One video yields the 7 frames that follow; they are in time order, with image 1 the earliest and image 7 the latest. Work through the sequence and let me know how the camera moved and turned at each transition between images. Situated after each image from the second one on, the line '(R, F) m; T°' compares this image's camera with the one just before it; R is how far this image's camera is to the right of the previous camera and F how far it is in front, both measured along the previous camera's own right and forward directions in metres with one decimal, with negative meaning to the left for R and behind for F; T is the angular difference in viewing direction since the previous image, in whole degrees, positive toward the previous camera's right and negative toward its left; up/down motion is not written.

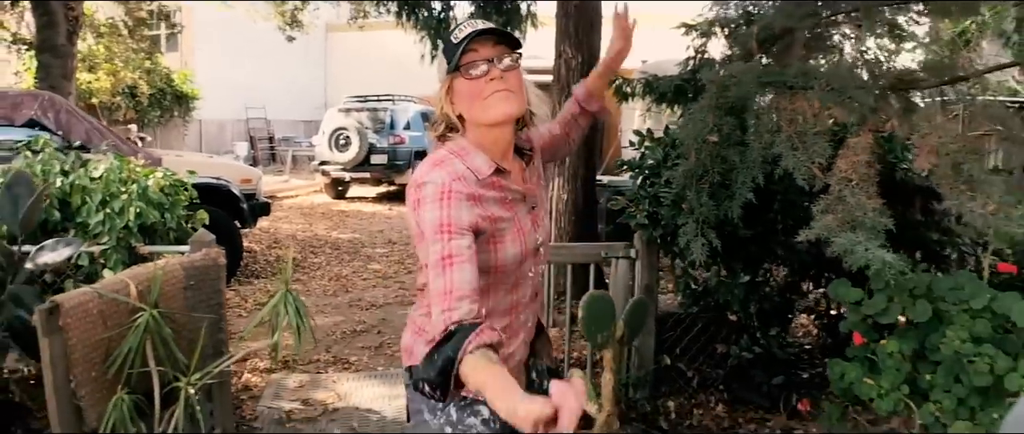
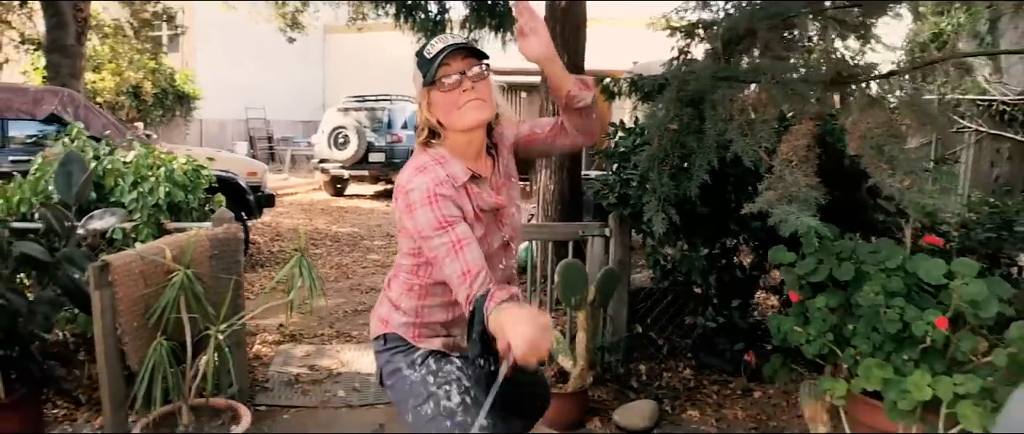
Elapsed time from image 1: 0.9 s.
(0.0, -0.4) m; 0°
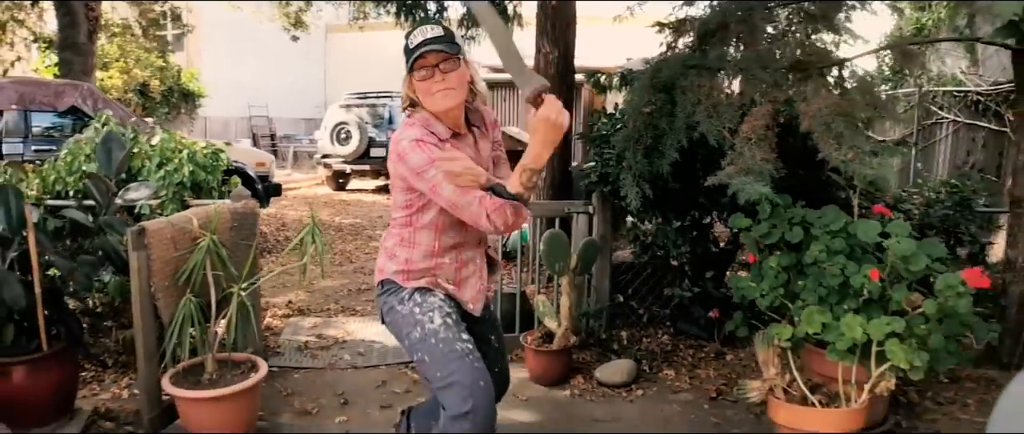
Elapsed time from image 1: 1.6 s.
(+0.1, -0.3) m; 0°
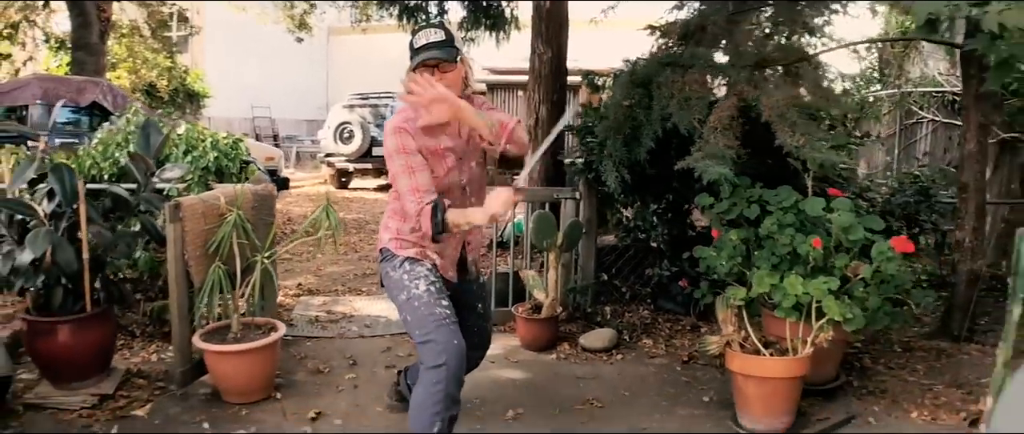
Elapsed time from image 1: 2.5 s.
(0.0, -0.4) m; 0°
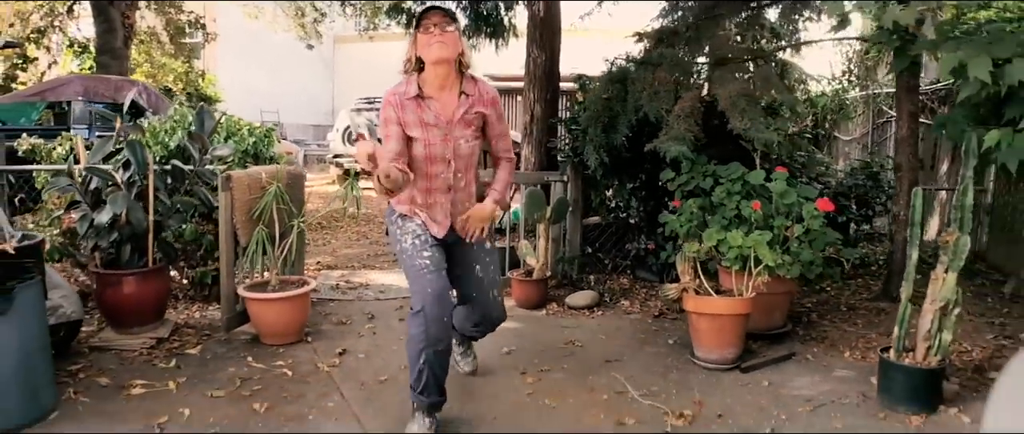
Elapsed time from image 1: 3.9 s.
(0.0, -0.6) m; 0°
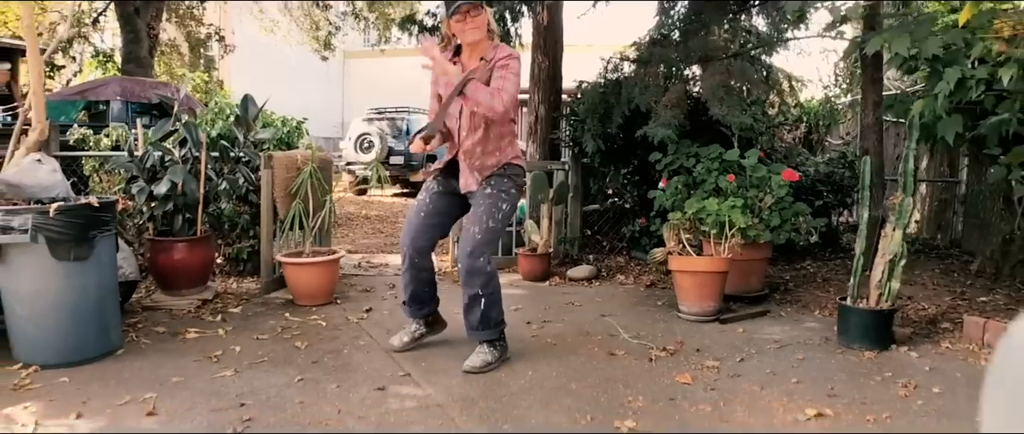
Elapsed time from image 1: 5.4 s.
(0.0, -0.5) m; 0°
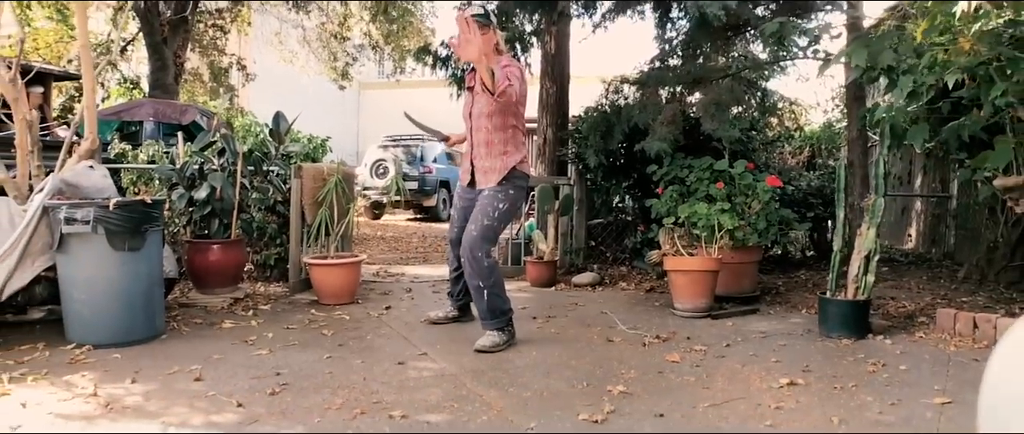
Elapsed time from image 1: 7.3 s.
(0.0, -0.4) m; -1°
